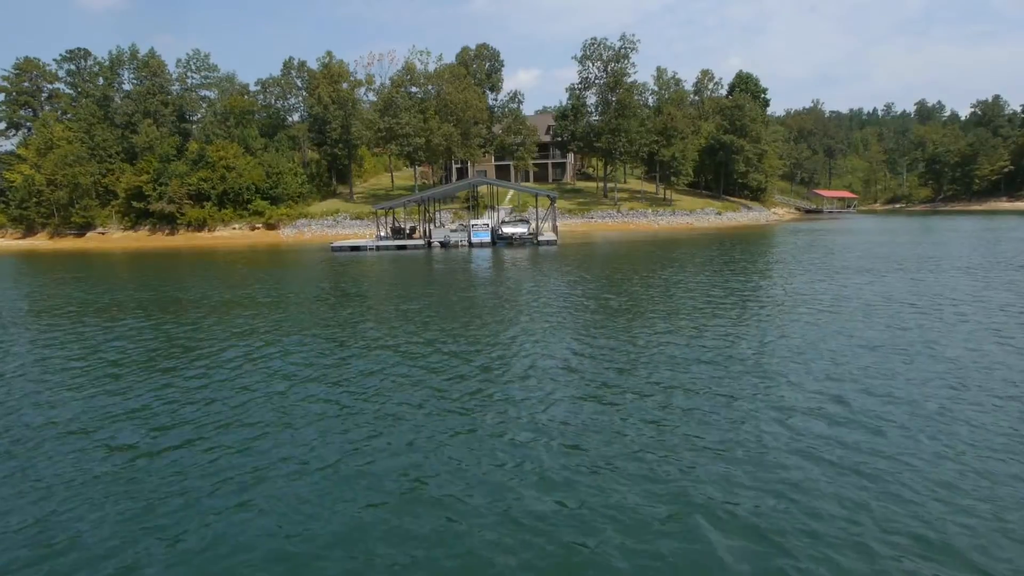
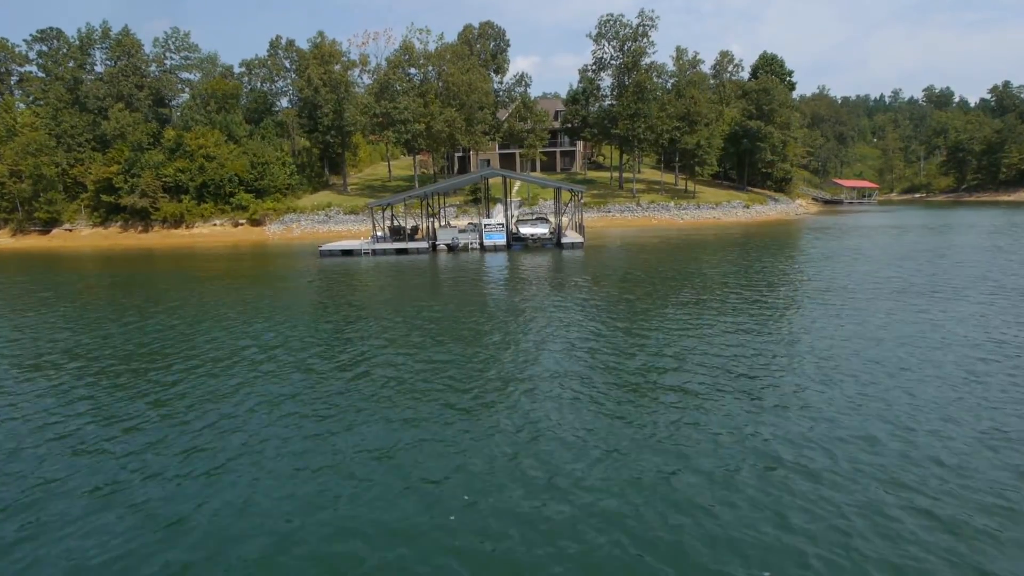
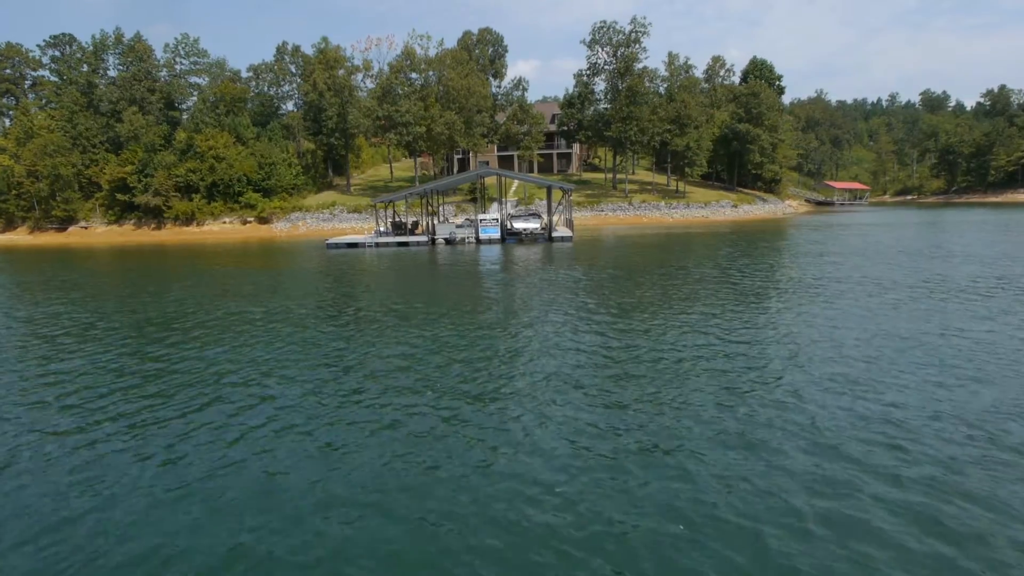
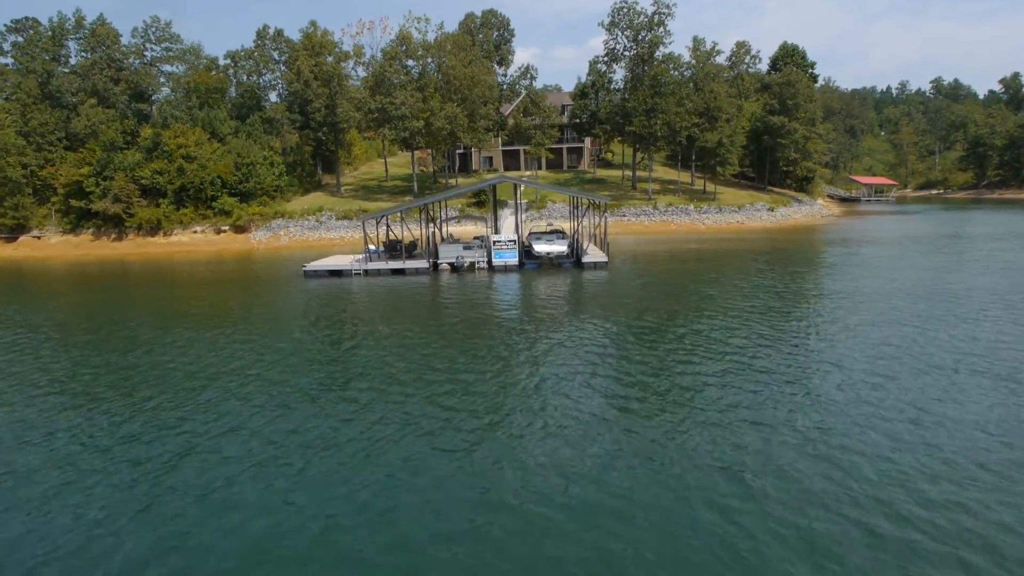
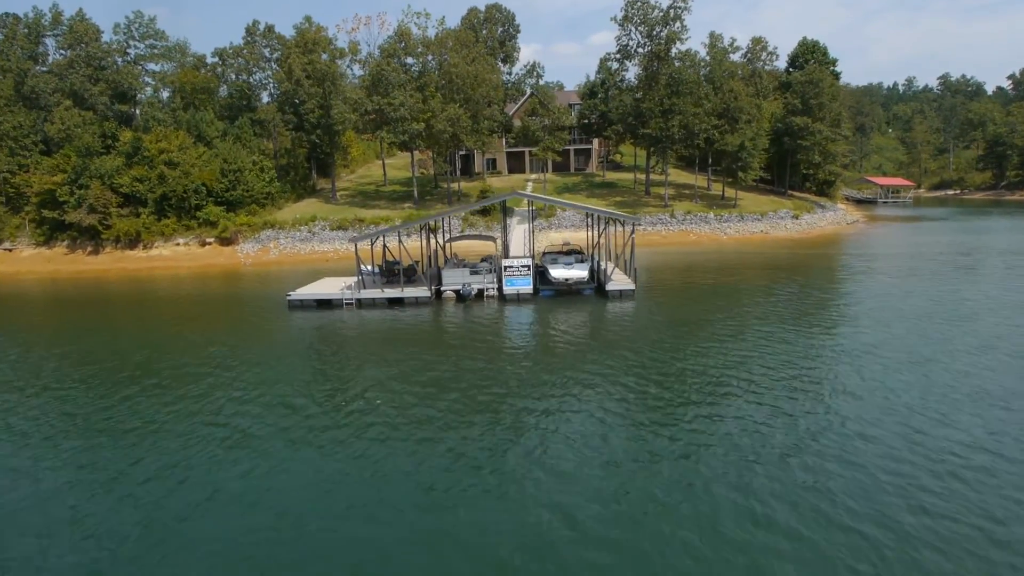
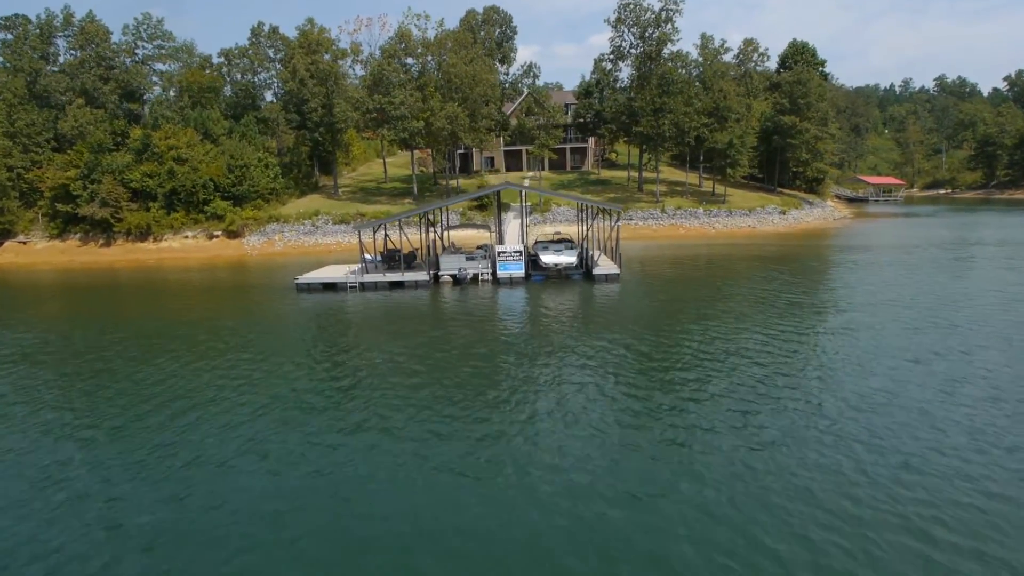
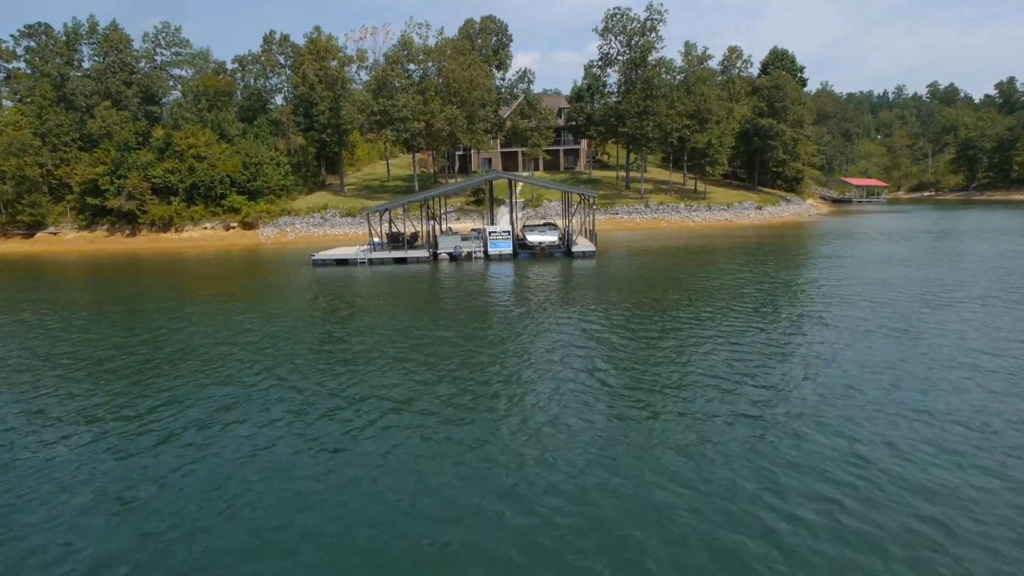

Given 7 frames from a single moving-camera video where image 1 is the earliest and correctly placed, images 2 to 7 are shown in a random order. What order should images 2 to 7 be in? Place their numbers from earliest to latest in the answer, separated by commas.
3, 2, 7, 4, 6, 5
